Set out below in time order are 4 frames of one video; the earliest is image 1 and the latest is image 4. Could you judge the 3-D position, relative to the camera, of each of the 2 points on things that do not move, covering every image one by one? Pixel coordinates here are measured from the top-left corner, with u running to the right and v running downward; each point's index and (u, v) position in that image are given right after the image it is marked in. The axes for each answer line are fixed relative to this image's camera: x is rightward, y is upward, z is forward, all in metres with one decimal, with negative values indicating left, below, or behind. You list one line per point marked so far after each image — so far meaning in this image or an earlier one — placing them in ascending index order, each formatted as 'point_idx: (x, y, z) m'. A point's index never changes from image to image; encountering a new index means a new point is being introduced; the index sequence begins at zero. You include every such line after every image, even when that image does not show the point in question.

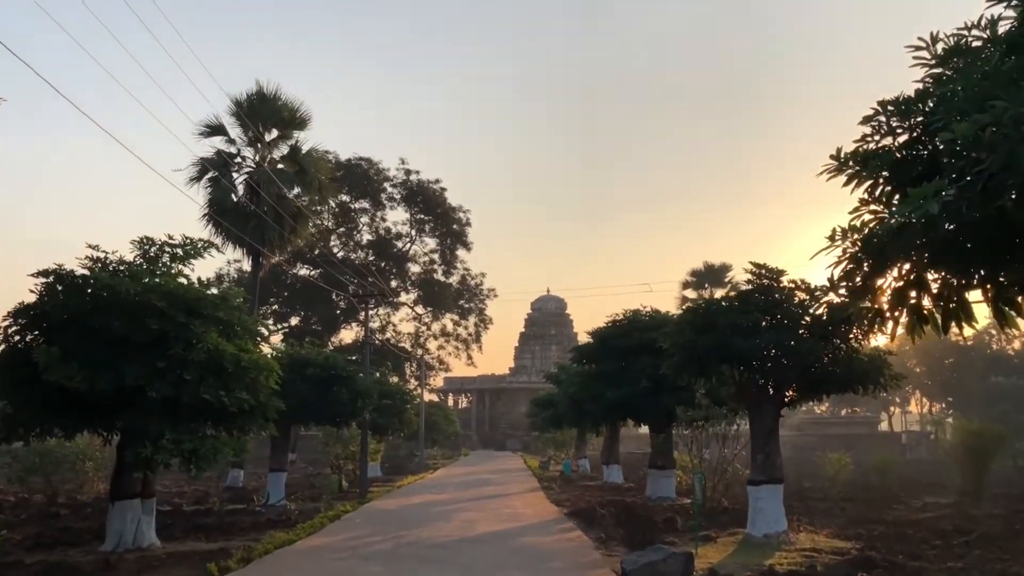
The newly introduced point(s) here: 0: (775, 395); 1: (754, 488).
0: (+4.6, -1.9, +16.0) m
1: (+4.1, -3.4, +15.5) m
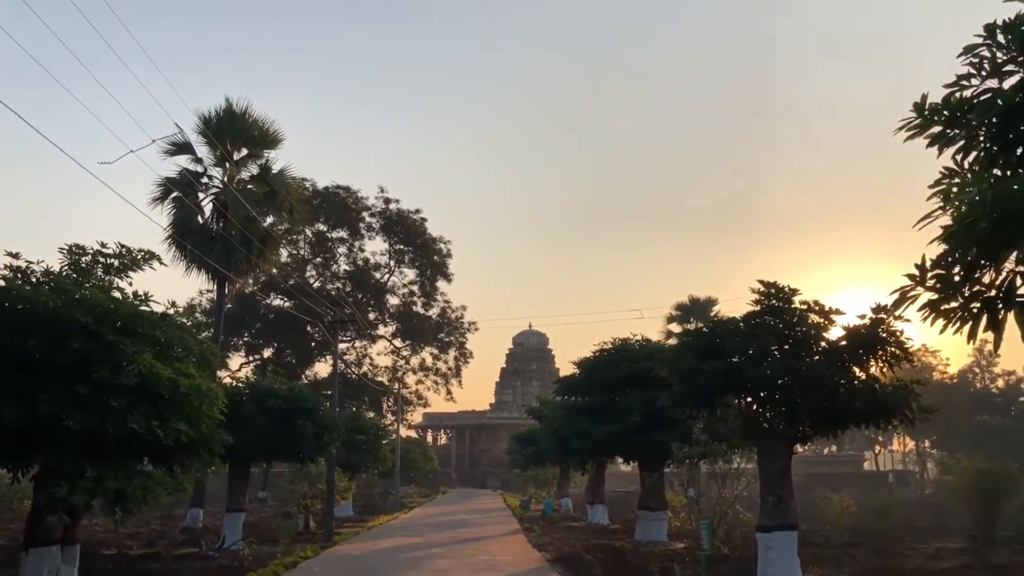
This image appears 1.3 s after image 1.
0: (+4.2, -2.2, +14.2) m
1: (+3.7, -3.7, +13.7) m
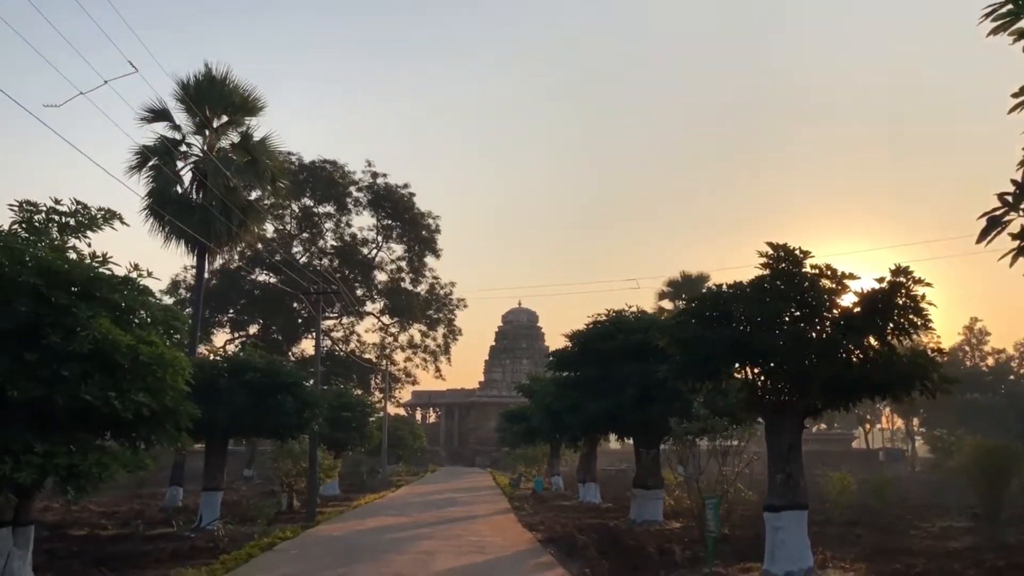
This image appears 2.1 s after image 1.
0: (+4.1, -1.7, +13.3) m
1: (+3.6, -3.1, +12.8) m
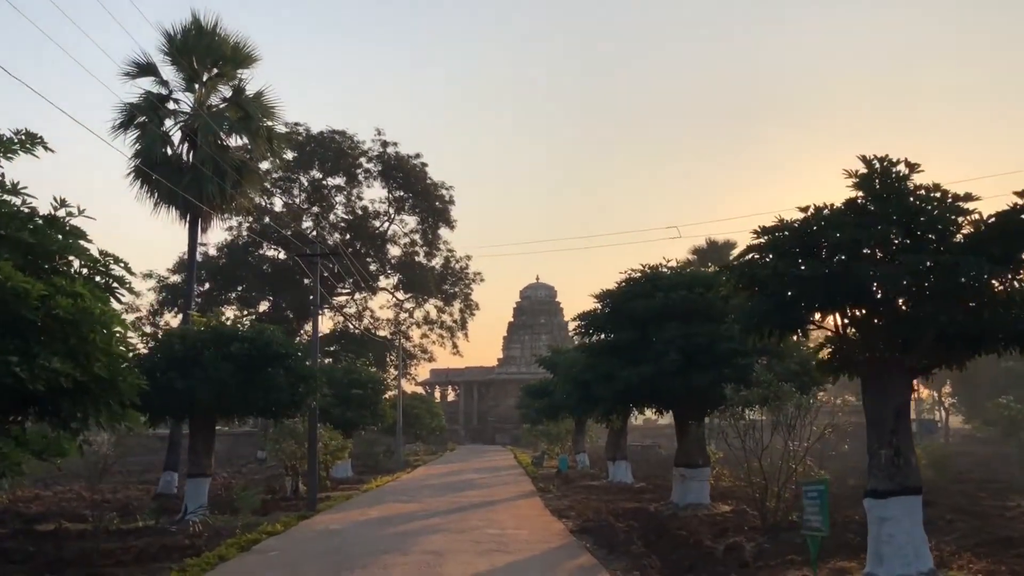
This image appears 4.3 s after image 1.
0: (+4.4, -0.8, +10.4) m
1: (+3.9, -2.3, +10.0) m
